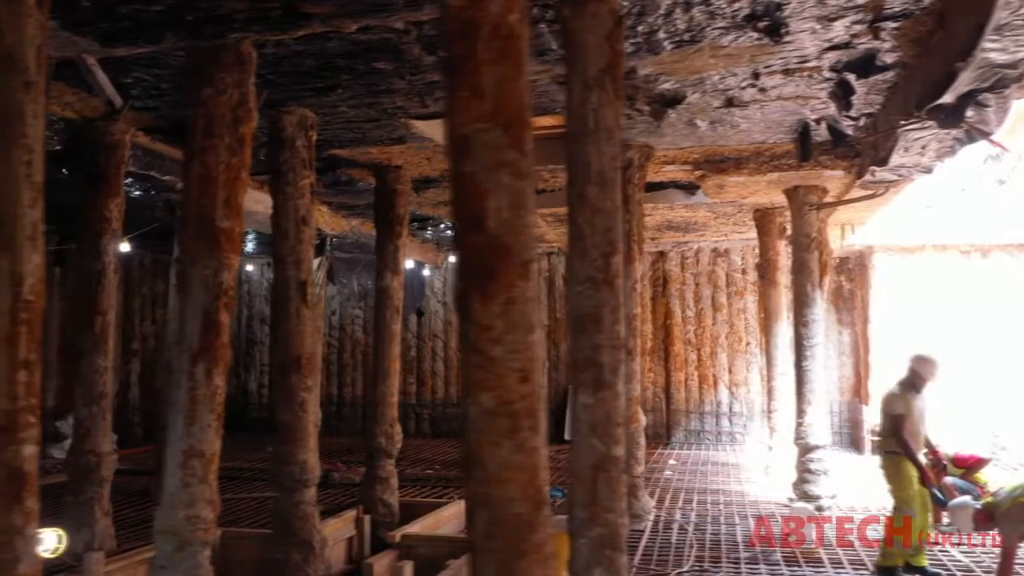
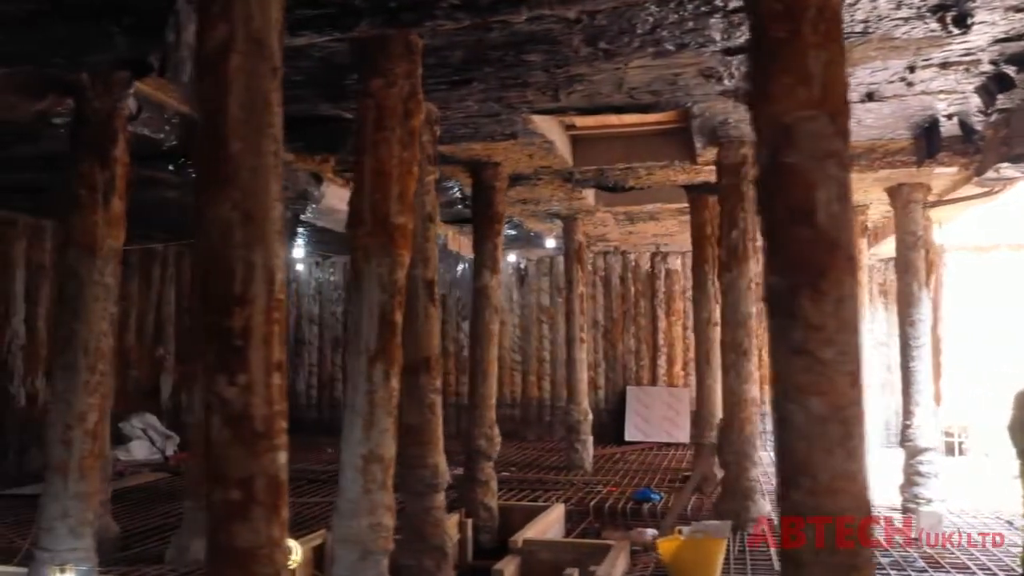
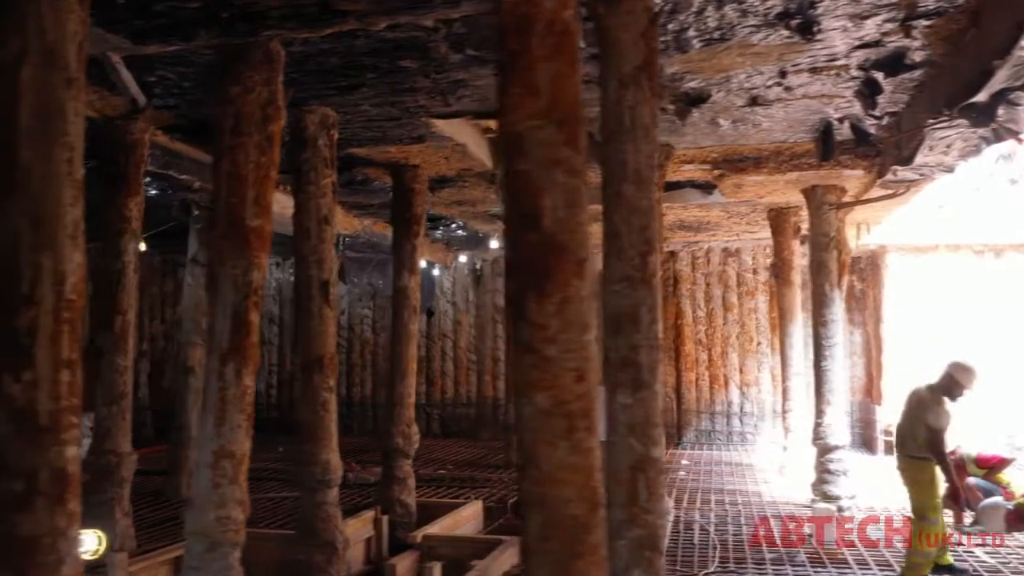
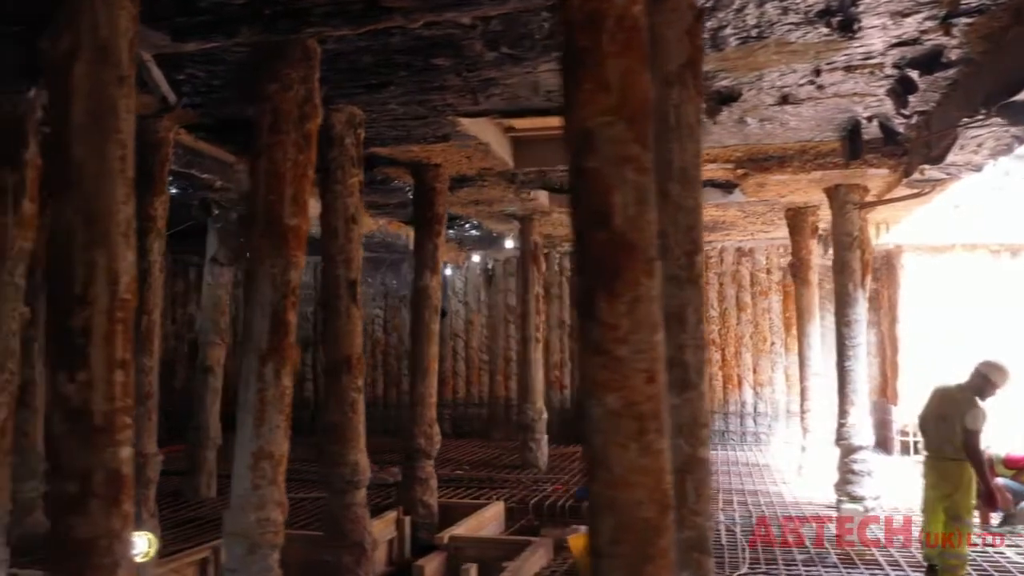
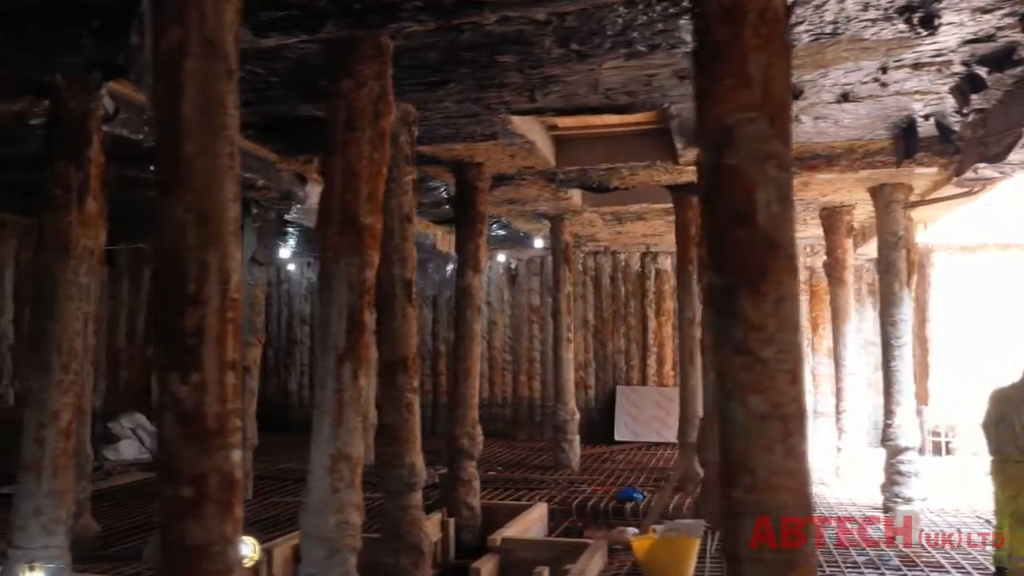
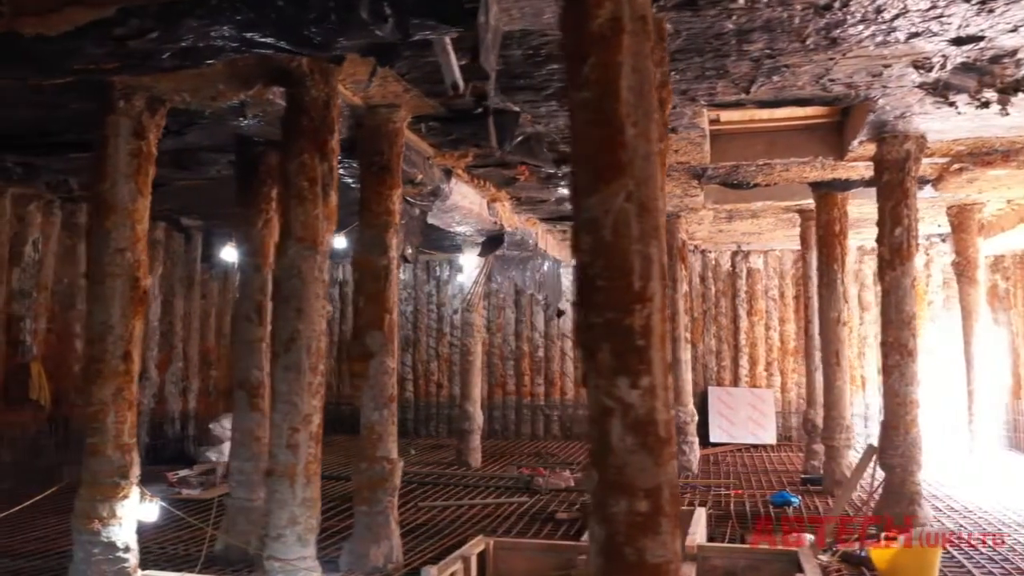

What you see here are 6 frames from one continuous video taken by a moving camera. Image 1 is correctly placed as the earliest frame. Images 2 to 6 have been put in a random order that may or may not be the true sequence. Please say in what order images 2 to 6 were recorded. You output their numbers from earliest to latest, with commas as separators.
3, 4, 5, 2, 6
